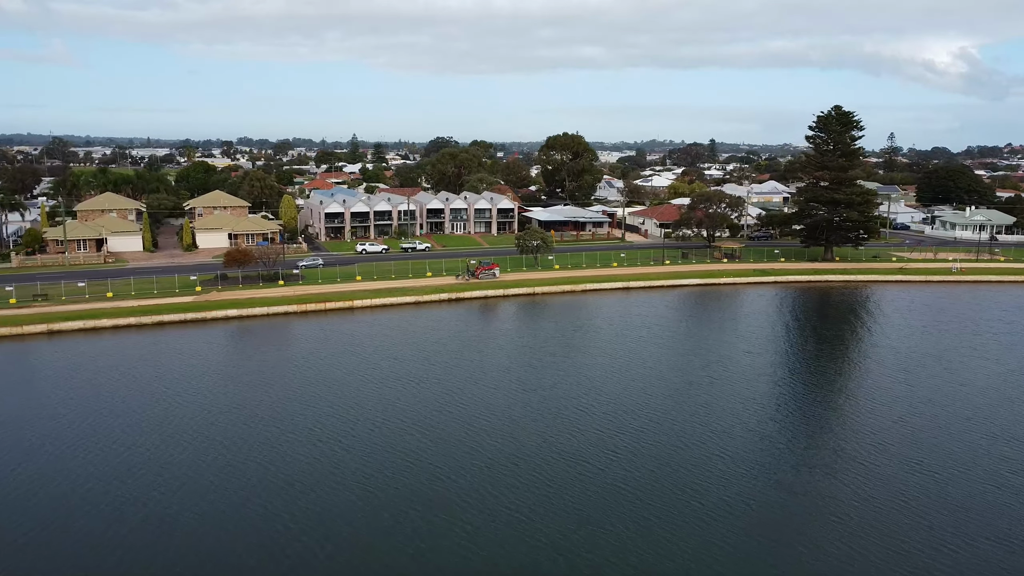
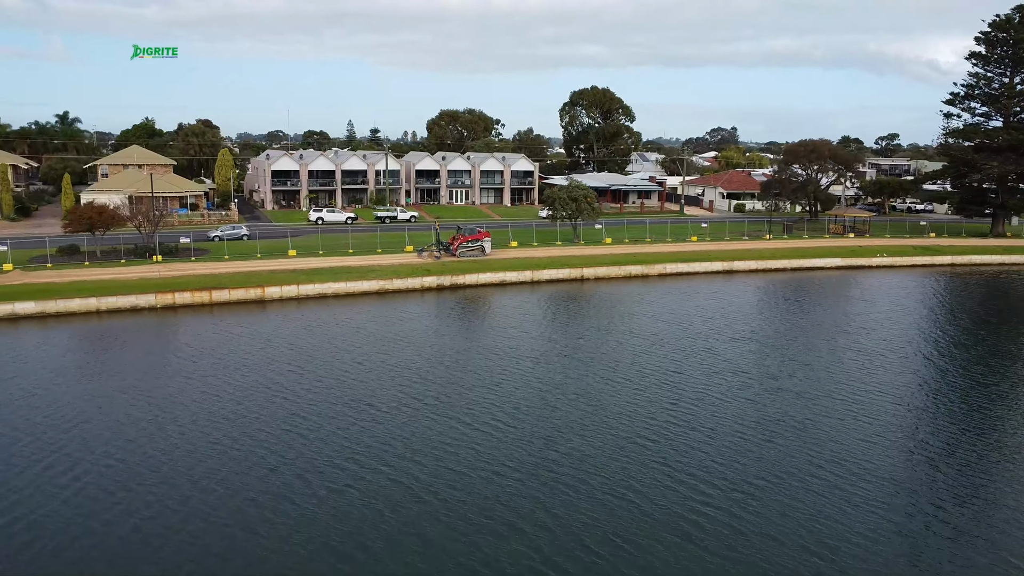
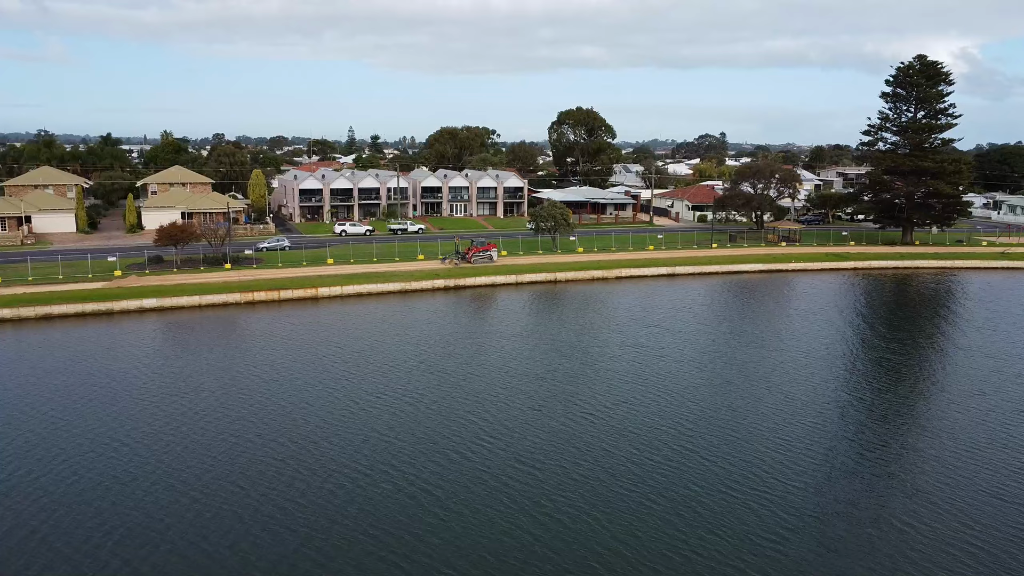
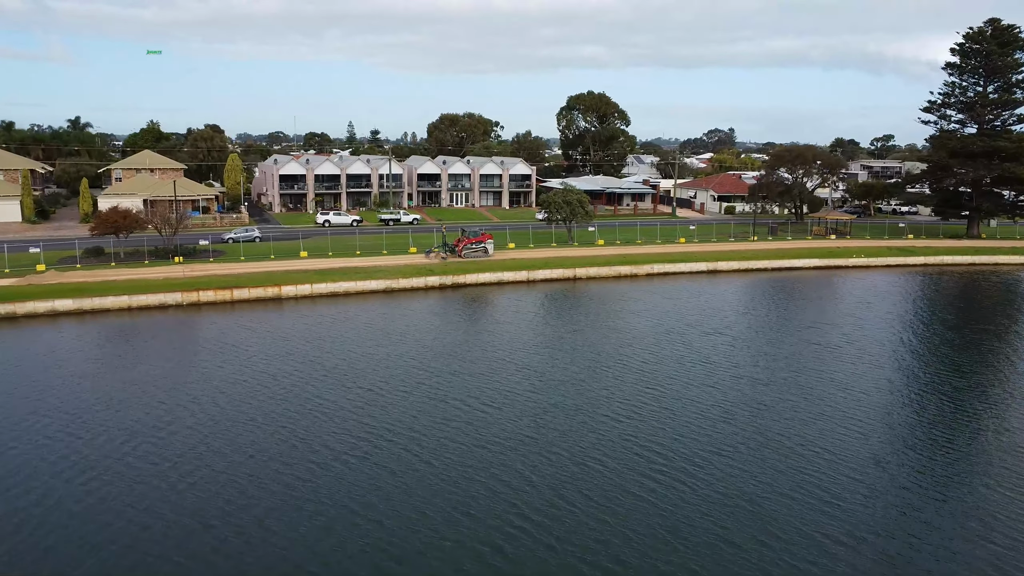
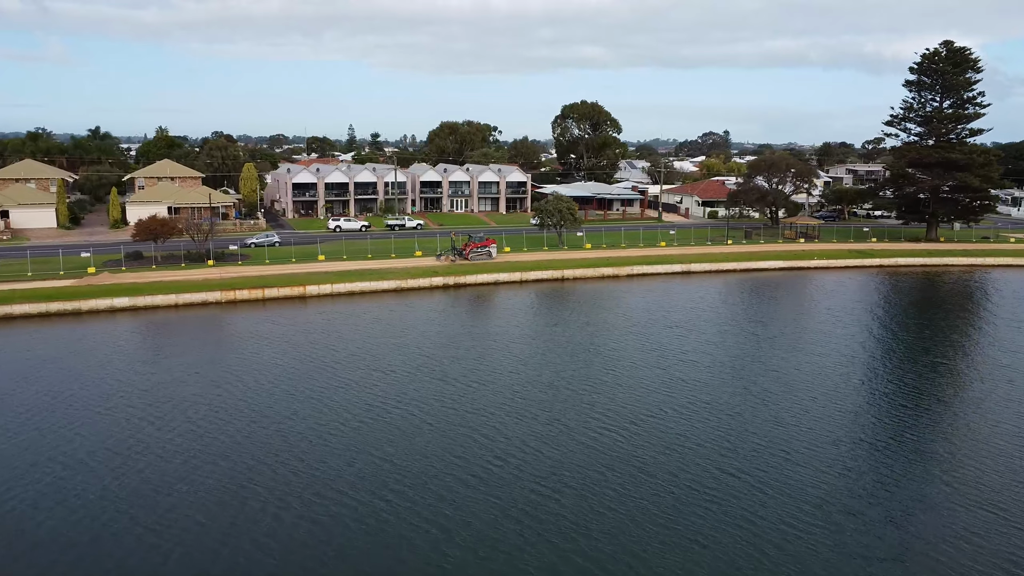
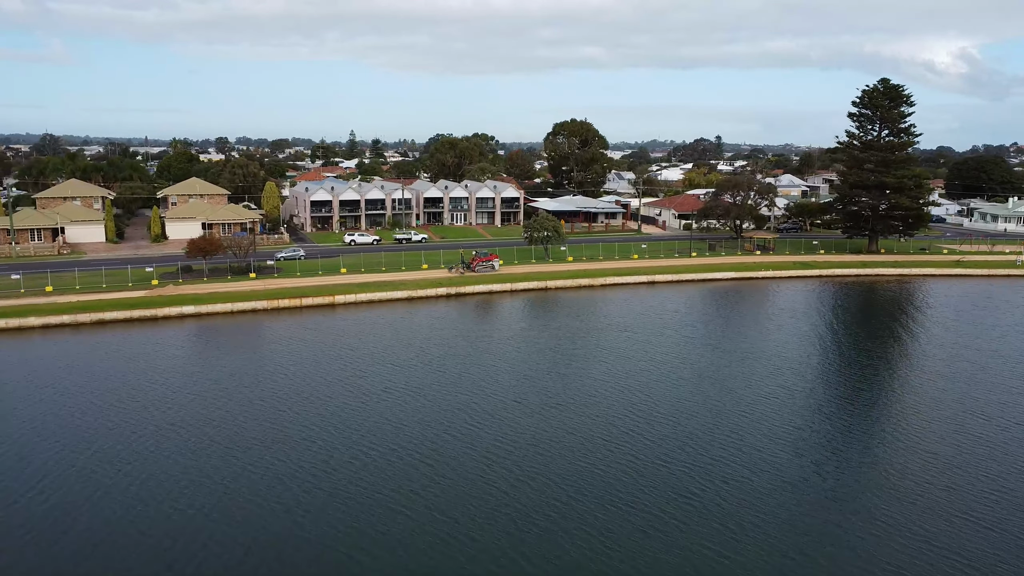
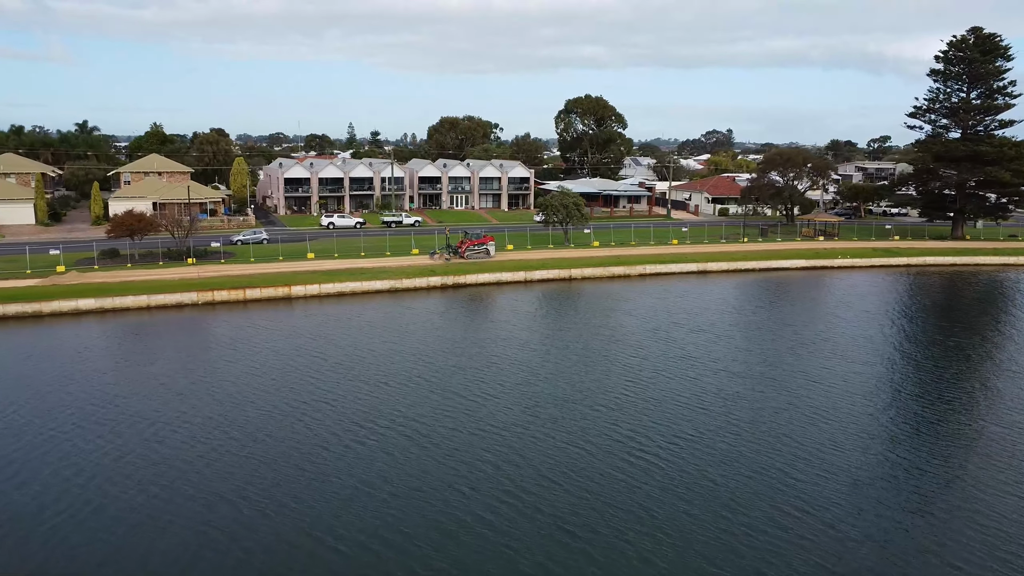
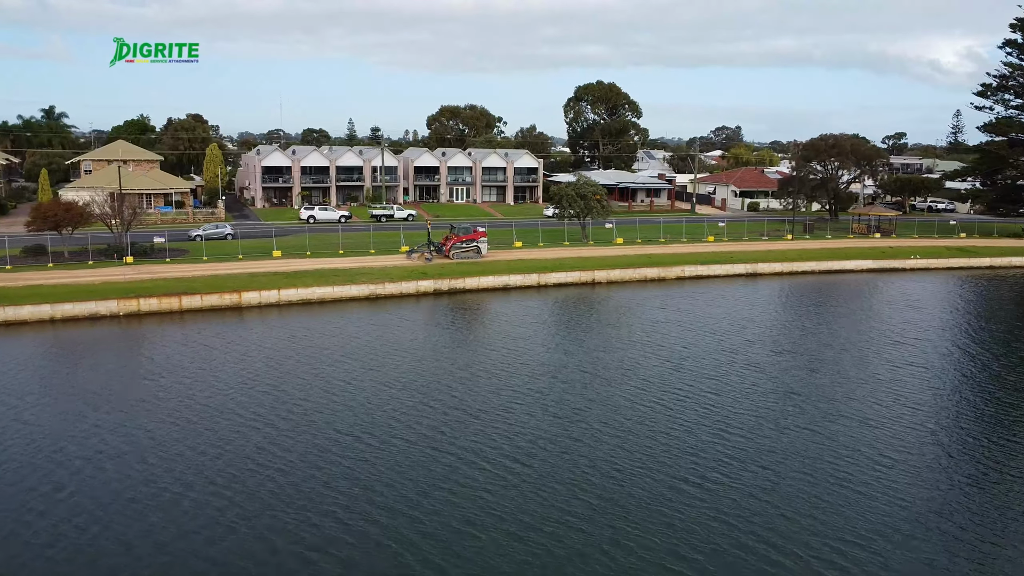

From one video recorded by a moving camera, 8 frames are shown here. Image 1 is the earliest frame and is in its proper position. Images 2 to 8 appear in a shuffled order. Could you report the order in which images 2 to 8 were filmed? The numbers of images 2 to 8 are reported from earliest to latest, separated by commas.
6, 3, 5, 7, 4, 2, 8
